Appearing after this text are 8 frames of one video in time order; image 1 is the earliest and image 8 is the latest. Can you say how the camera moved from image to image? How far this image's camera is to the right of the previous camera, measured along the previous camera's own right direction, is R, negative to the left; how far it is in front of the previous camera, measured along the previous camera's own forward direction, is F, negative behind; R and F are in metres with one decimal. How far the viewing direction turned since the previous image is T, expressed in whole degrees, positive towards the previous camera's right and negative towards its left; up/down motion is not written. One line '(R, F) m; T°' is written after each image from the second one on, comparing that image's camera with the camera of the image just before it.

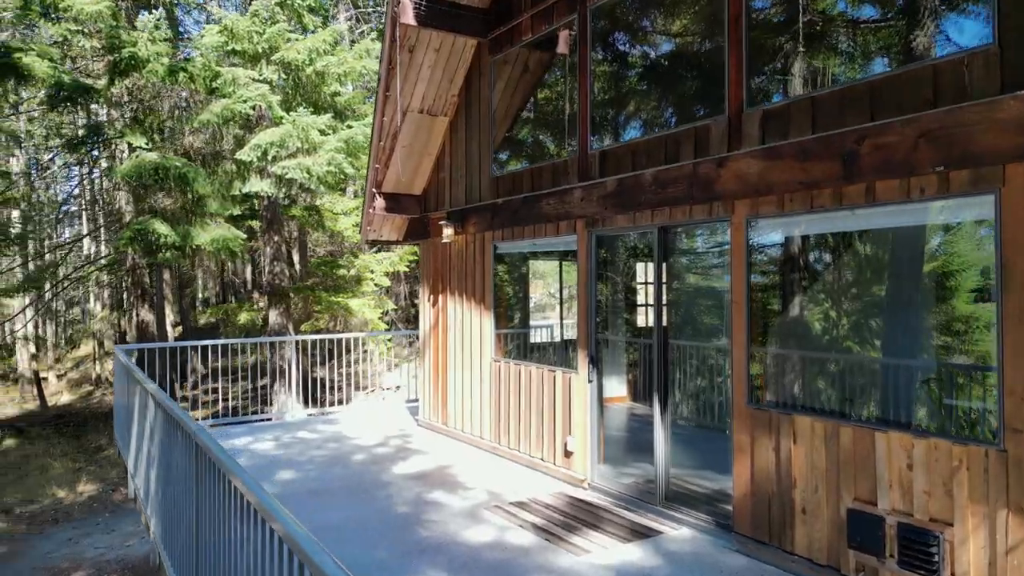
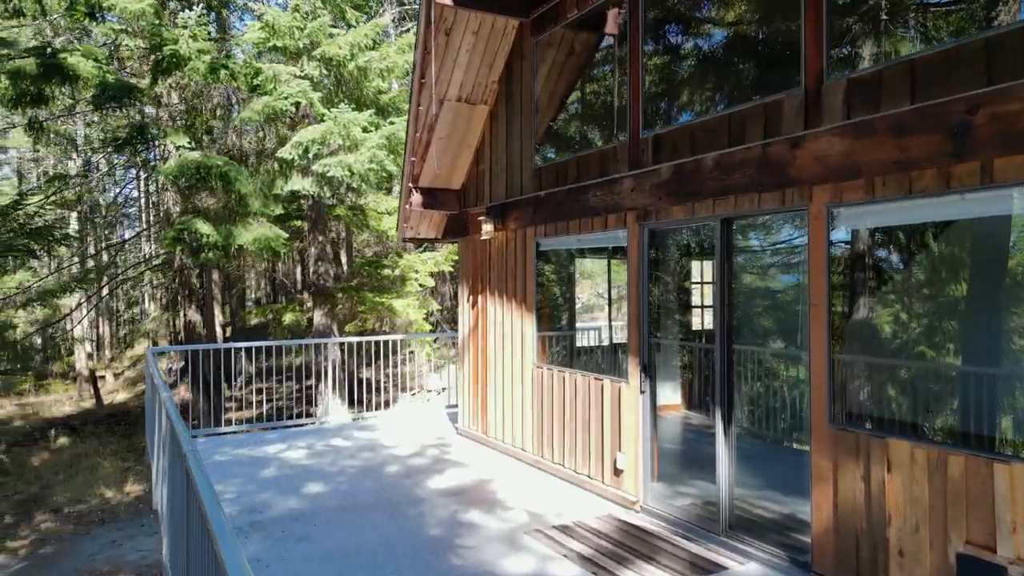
(0.0, +0.4) m; -4°
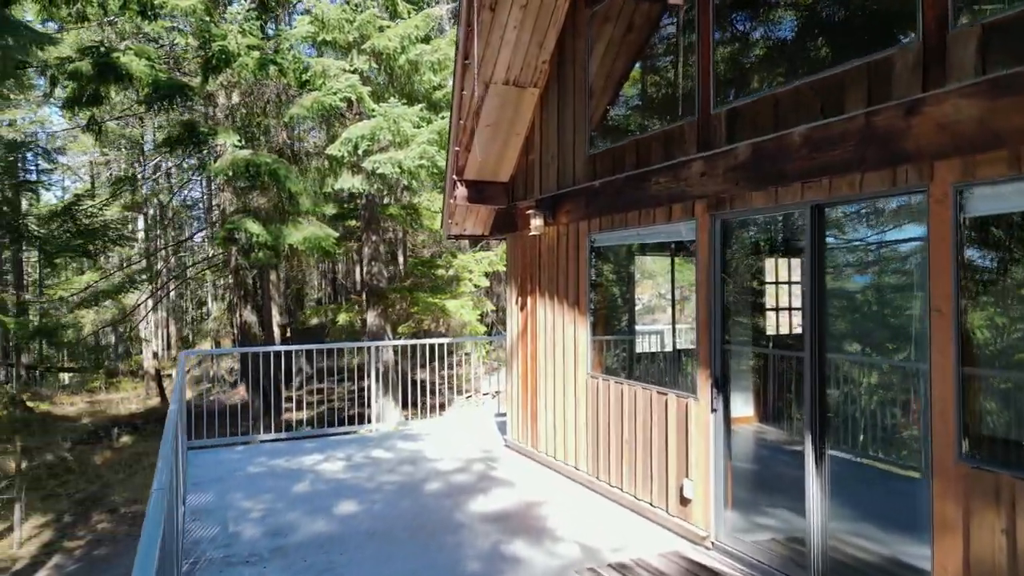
(0.0, +0.5) m; -5°
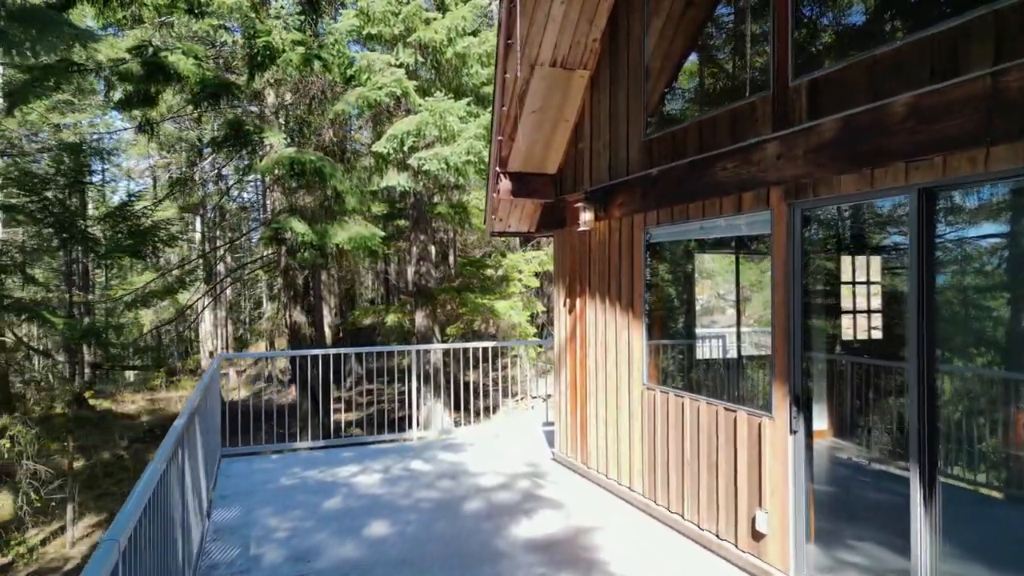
(0.0, +0.4) m; -4°
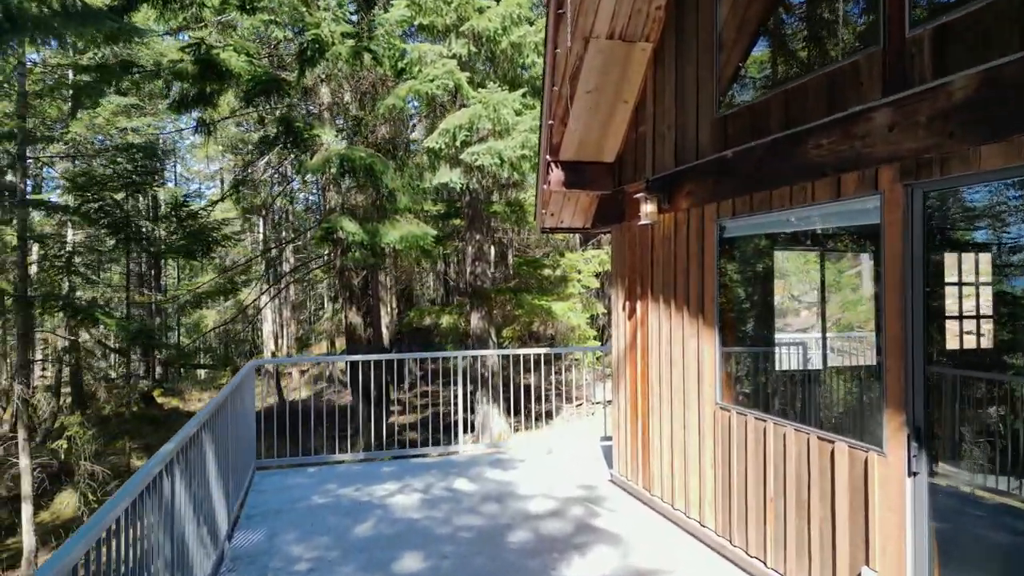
(+0.1, +0.5) m; -5°
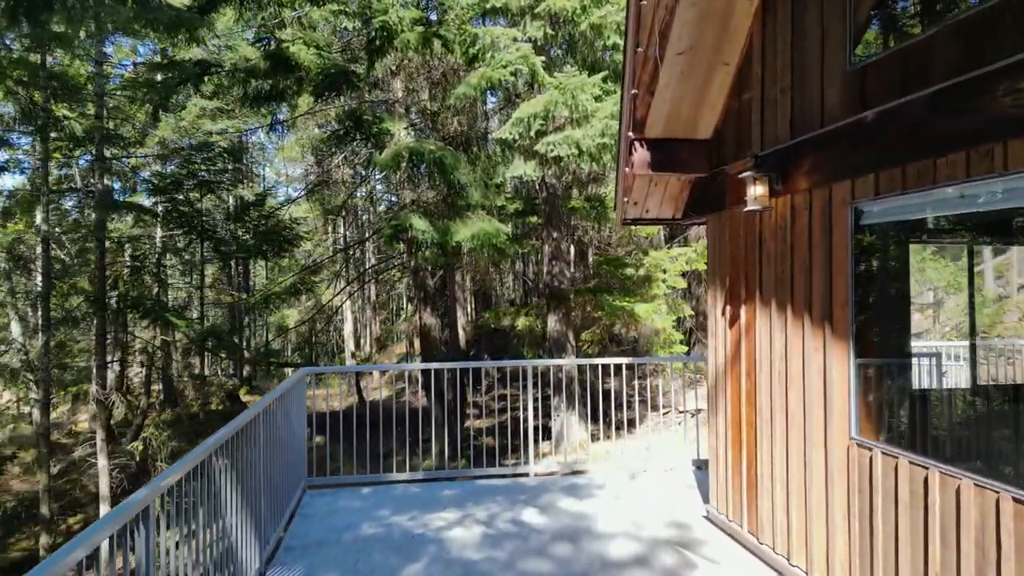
(0.0, +0.6) m; -6°
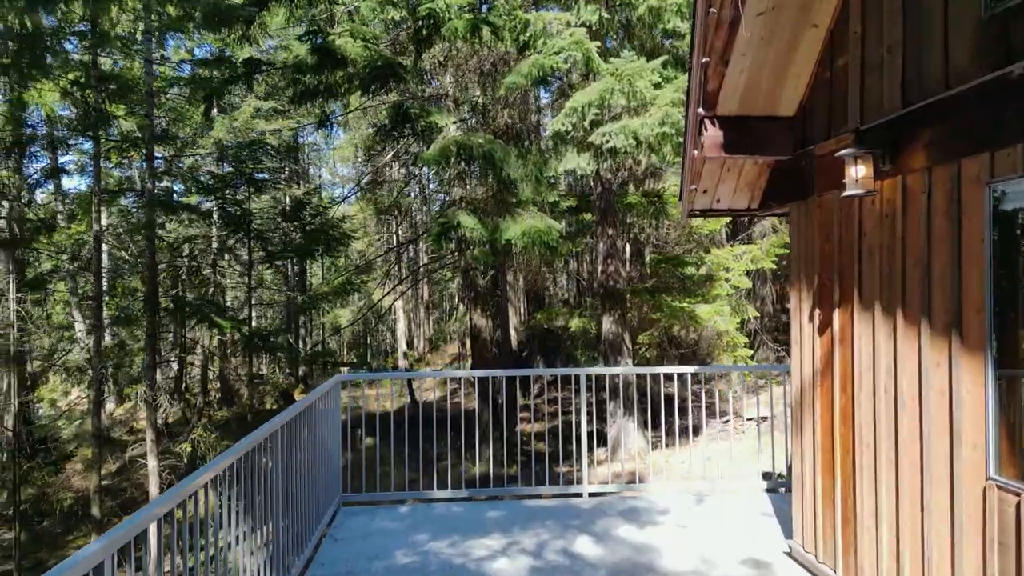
(0.0, +0.4) m; -4°
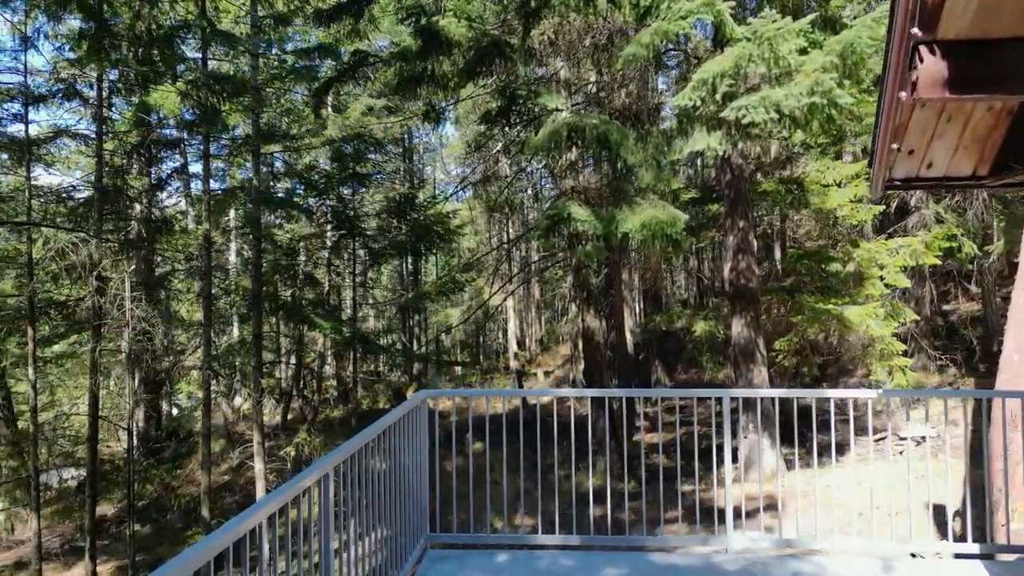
(0.0, +0.8) m; -9°
